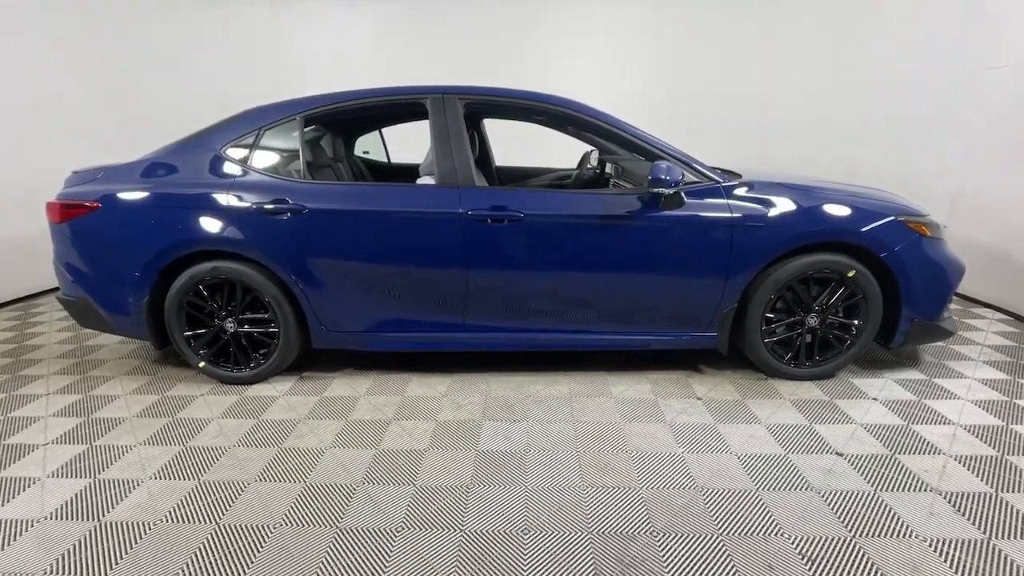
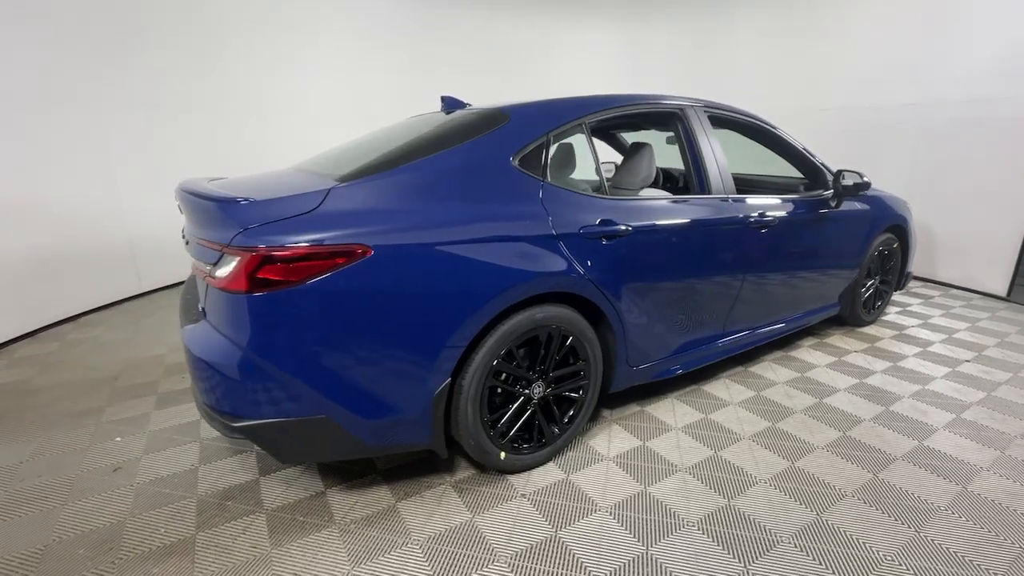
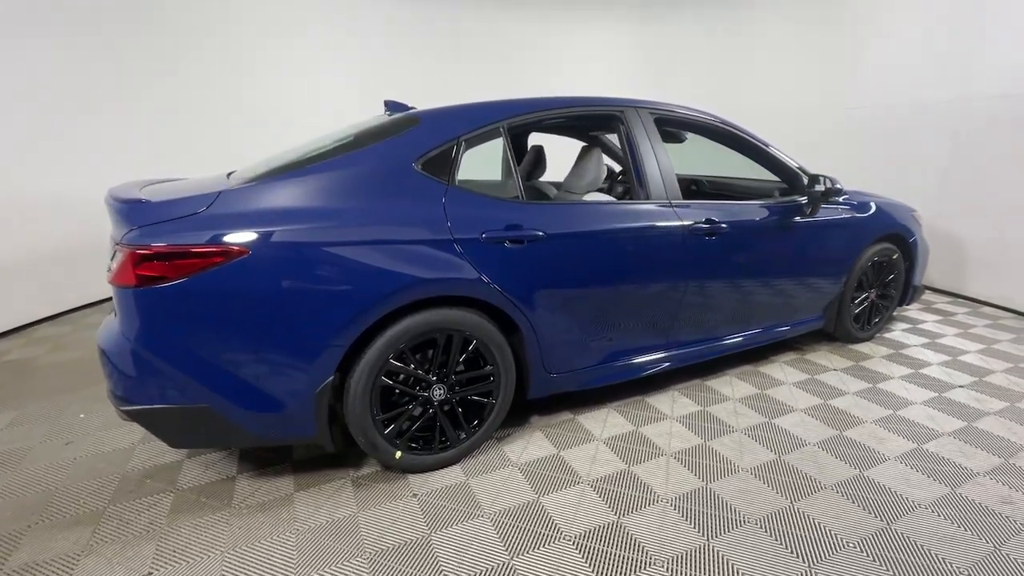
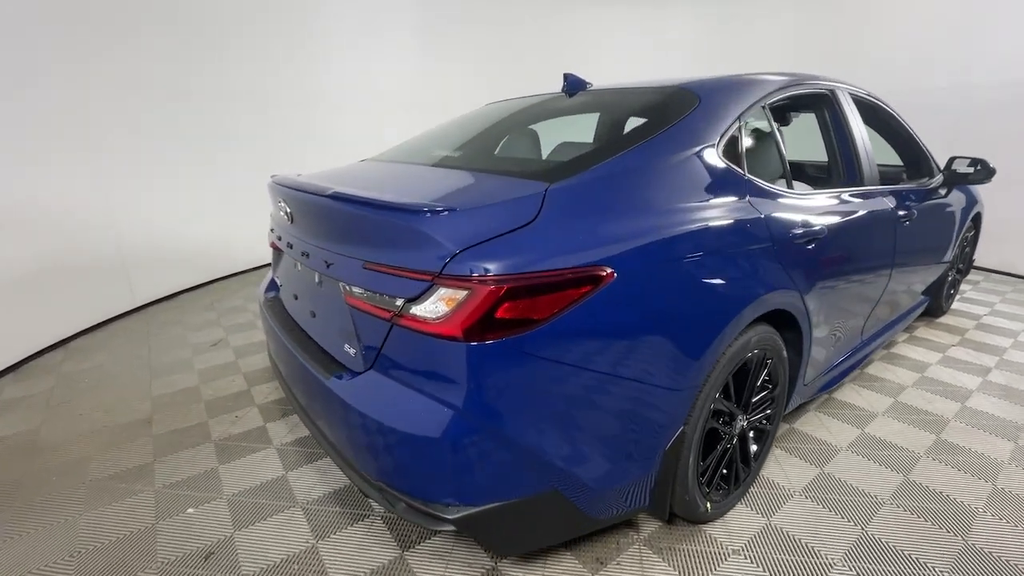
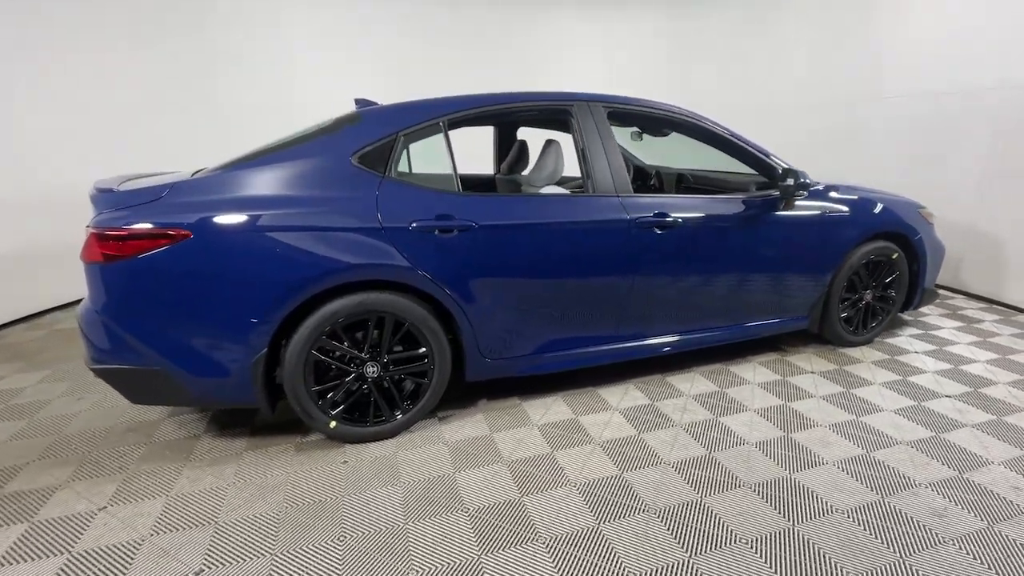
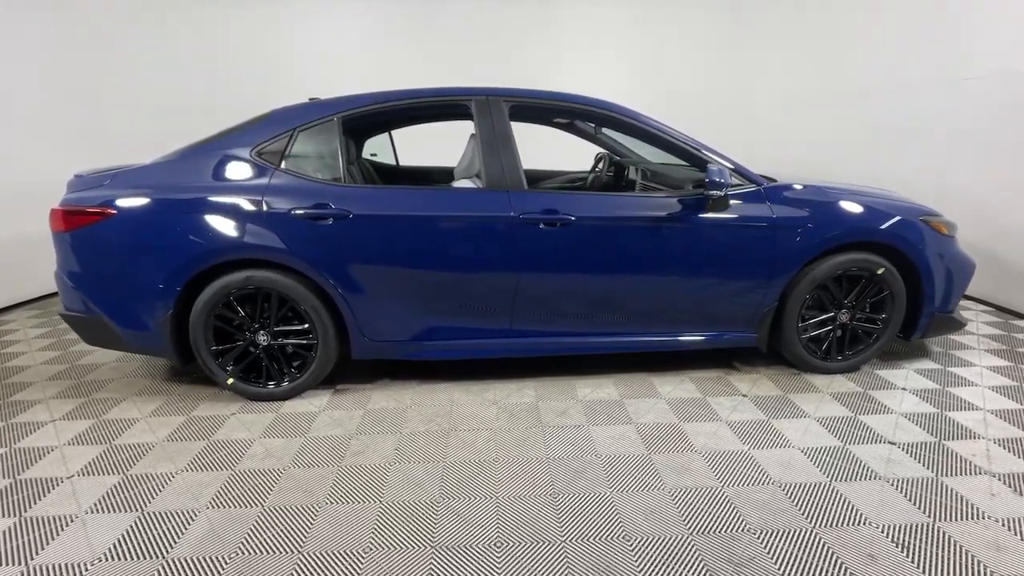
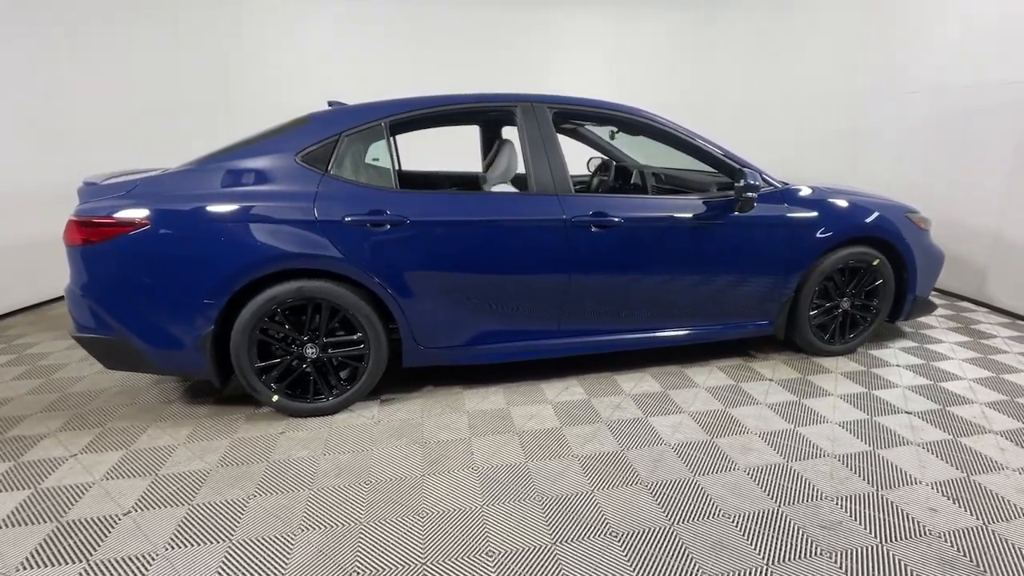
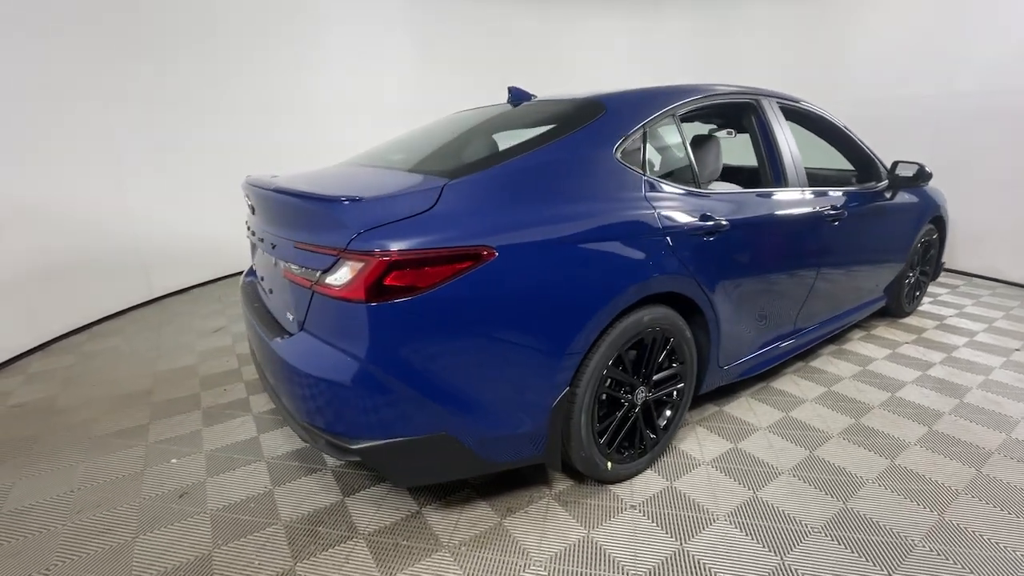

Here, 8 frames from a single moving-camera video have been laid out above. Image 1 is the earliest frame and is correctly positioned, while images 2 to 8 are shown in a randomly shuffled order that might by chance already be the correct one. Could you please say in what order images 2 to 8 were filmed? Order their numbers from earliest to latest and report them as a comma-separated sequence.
6, 7, 5, 3, 2, 8, 4
